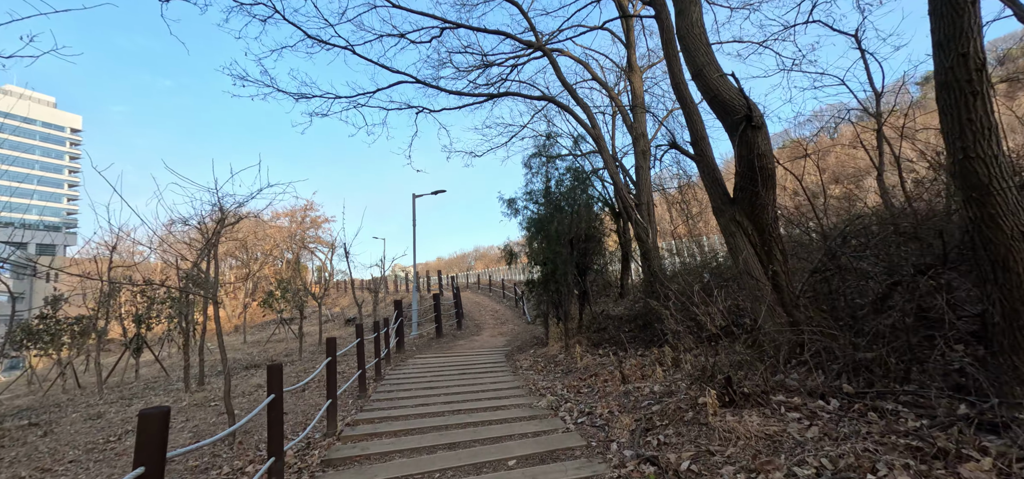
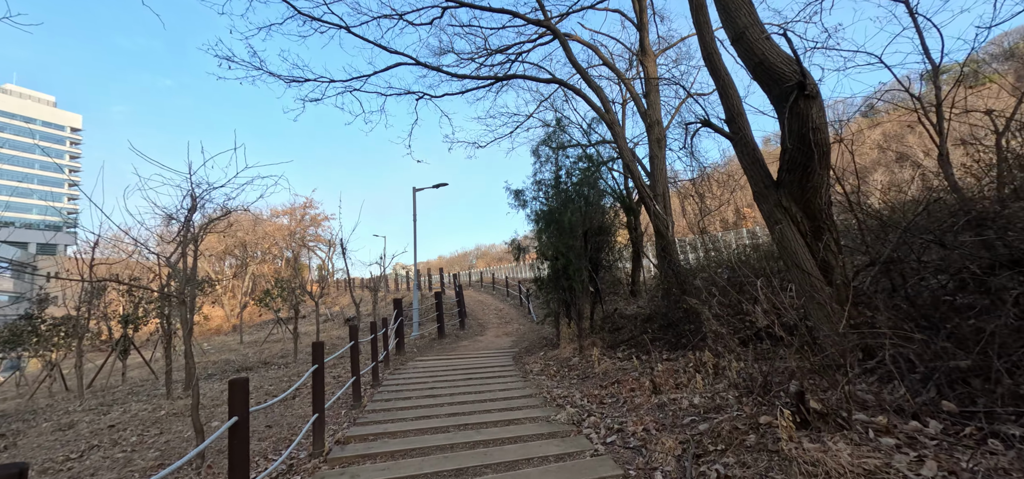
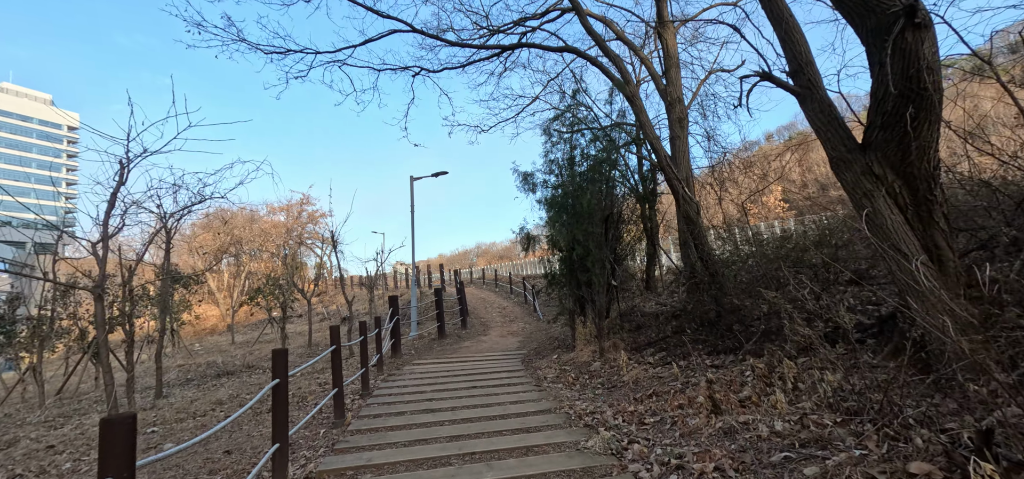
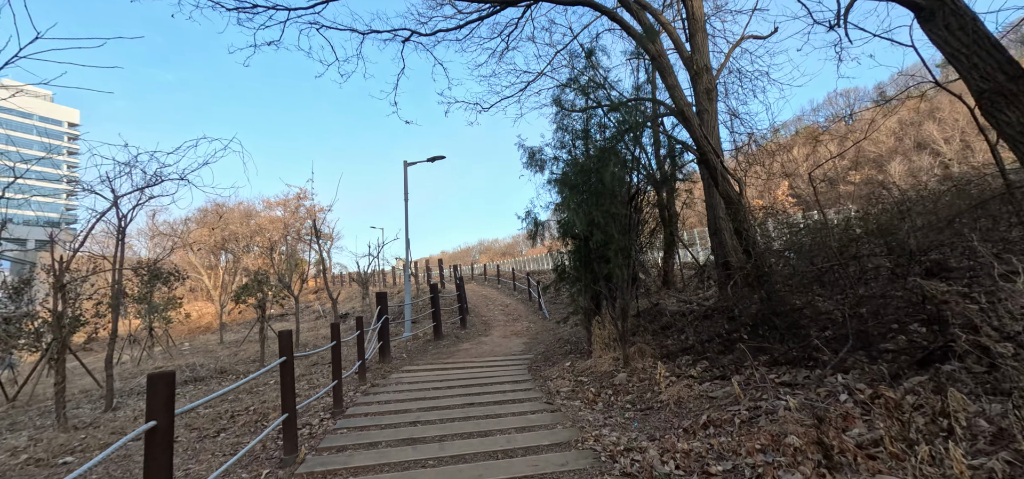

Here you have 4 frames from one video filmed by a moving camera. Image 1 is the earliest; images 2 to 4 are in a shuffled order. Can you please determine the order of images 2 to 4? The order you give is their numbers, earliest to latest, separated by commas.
2, 3, 4
